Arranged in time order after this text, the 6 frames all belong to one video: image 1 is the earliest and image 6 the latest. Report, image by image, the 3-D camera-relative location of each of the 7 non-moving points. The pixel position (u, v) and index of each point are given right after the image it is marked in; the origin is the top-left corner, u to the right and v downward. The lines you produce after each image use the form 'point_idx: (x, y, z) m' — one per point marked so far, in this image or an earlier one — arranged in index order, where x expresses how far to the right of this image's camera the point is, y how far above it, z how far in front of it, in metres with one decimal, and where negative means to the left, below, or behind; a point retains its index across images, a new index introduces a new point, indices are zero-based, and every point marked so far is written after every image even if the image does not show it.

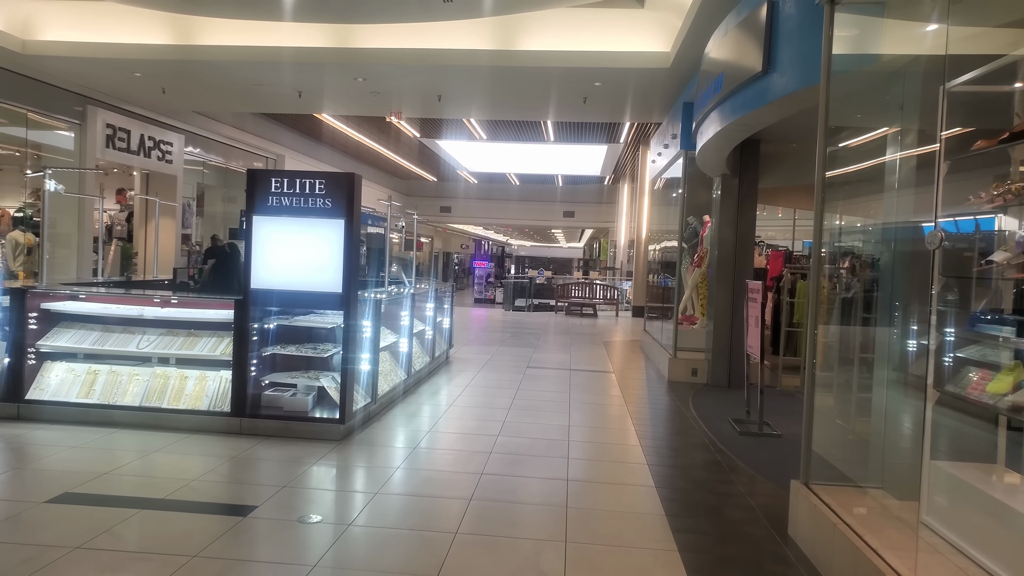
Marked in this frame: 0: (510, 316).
0: (0.0, -0.6, +14.8) m
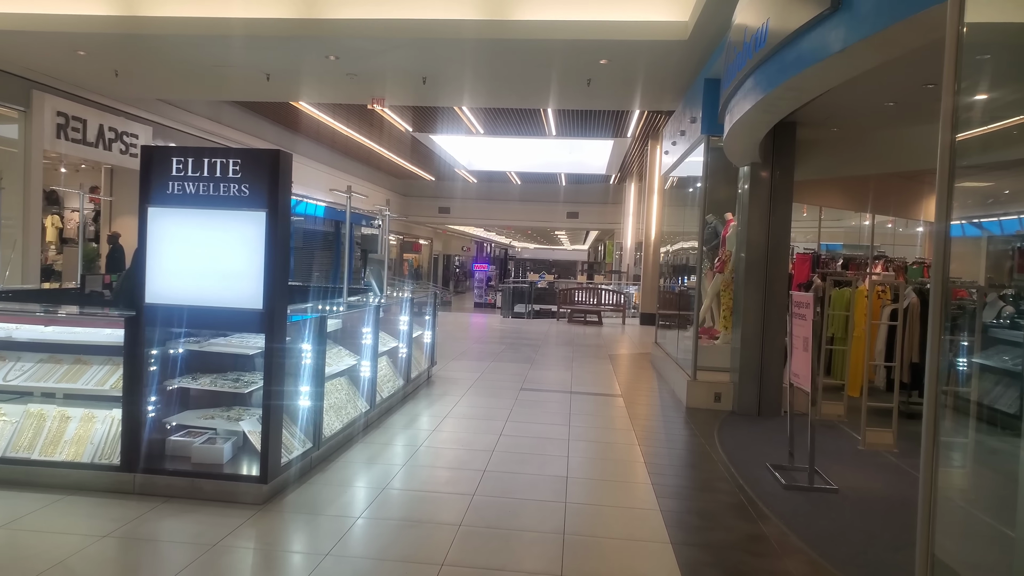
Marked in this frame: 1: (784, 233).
0: (0.0, -0.7, +13.8) m
1: (+2.1, +0.4, +5.5) m
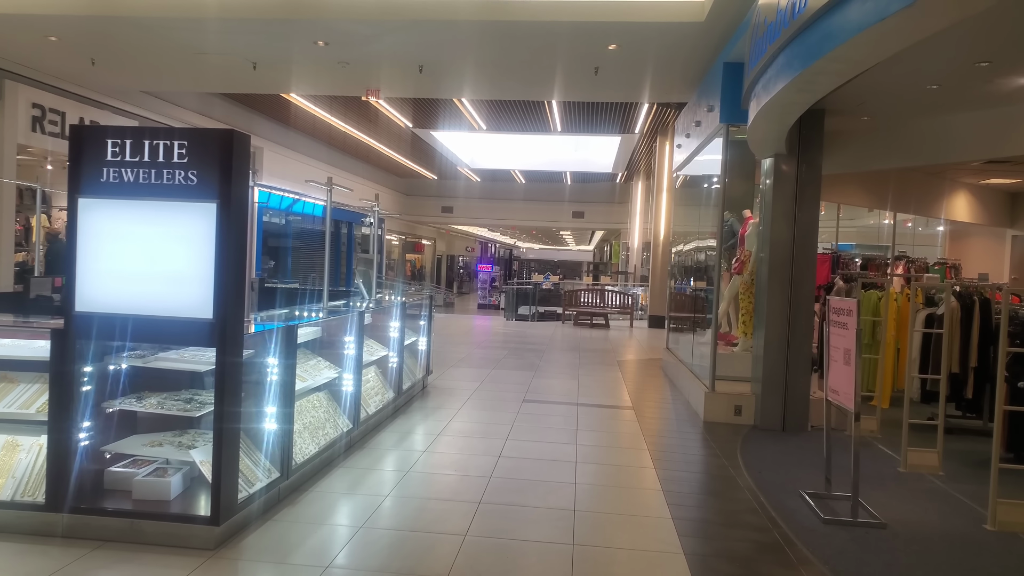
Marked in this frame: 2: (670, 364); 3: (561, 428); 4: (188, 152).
0: (0.0, -0.7, +13.3) m
1: (+2.1, +0.4, +5.0) m
2: (+1.7, -0.8, +7.7) m
3: (+0.3, -1.0, +5.0) m
4: (-1.1, +0.5, +2.5) m
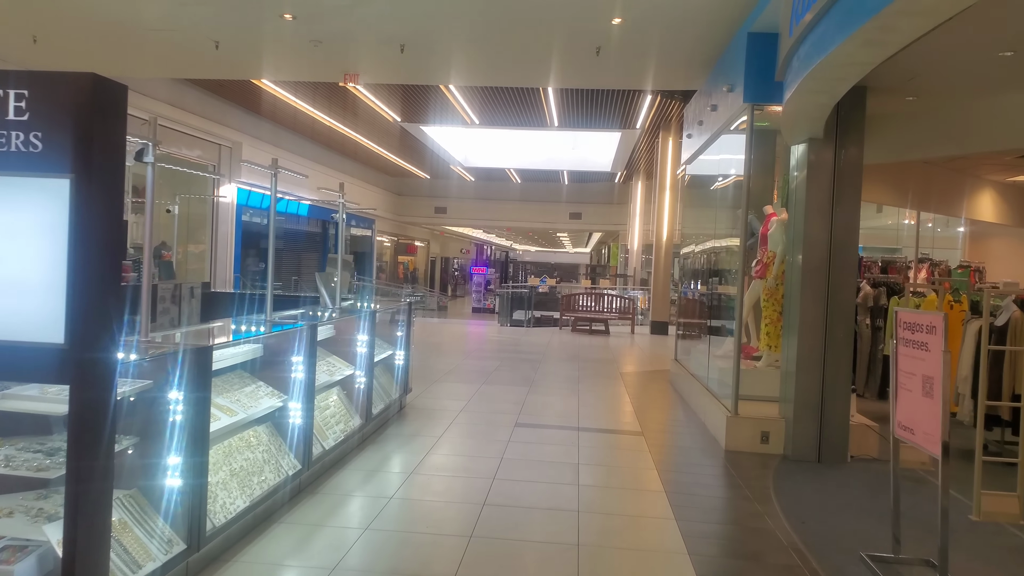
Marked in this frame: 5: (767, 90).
0: (-0.1, -0.8, +12.6) m
1: (+2.0, +0.3, +4.3) m
2: (+1.6, -0.9, +6.9) m
3: (+0.3, -1.0, +4.3) m
4: (-1.2, +0.4, +1.8) m
5: (+1.6, +1.3, +4.6) m
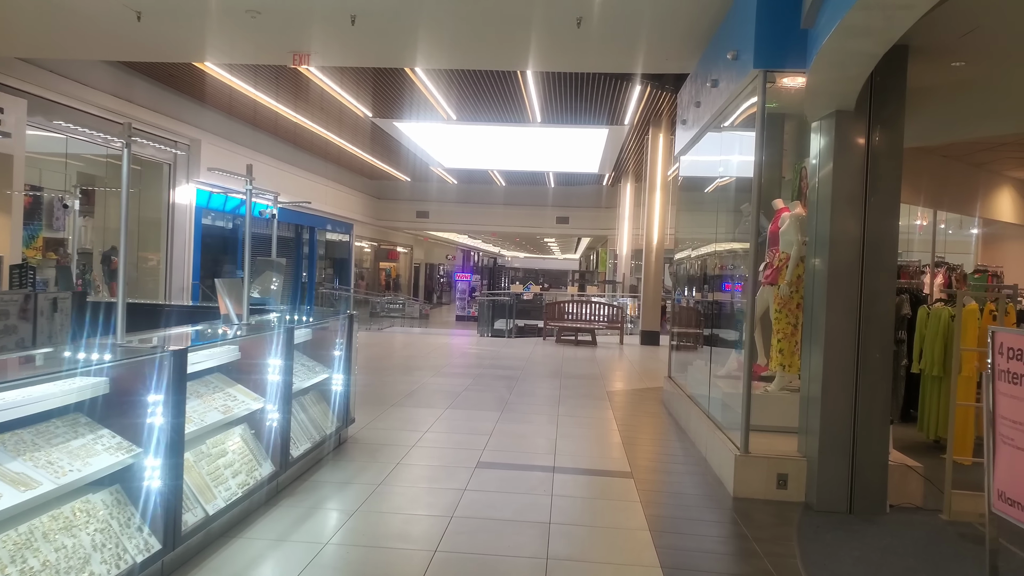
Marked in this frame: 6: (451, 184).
0: (-0.4, -0.9, +11.7) m
1: (+1.8, +0.3, +3.4) m
2: (+1.4, -0.9, +6.1) m
3: (+0.1, -1.0, +3.4) m
4: (-1.4, +0.4, +0.9) m
5: (+1.4, +1.2, +3.8) m
6: (-1.6, +2.8, +19.1) m
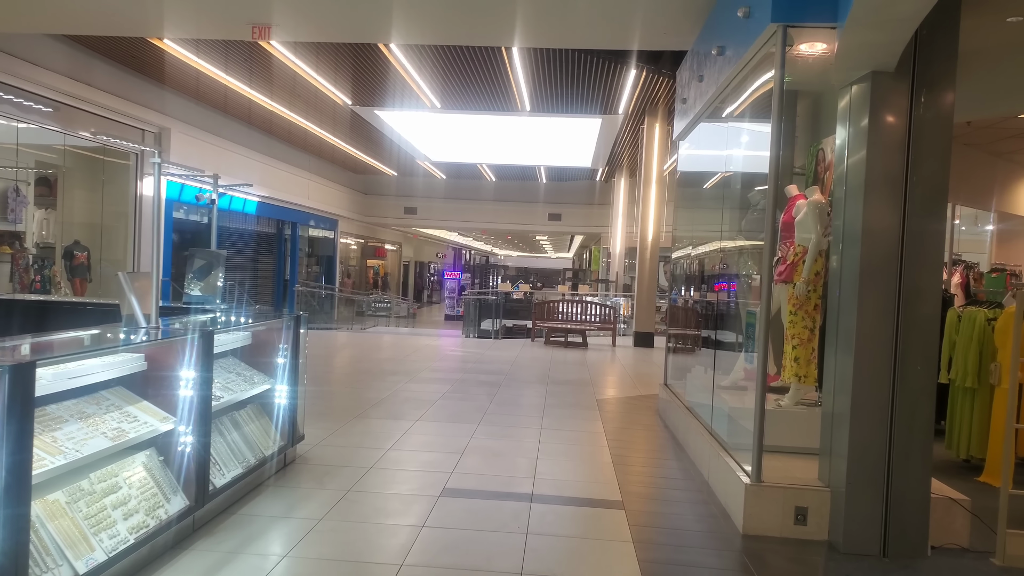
0: (-0.6, -0.9, +11.1) m
1: (+1.7, +0.3, +2.9) m
2: (+1.2, -0.9, +5.5) m
3: (-0.1, -1.0, +2.8) m
4: (-1.5, +0.4, +0.3) m
5: (+1.3, +1.2, +3.2) m
6: (-1.8, +2.8, +18.5) m
